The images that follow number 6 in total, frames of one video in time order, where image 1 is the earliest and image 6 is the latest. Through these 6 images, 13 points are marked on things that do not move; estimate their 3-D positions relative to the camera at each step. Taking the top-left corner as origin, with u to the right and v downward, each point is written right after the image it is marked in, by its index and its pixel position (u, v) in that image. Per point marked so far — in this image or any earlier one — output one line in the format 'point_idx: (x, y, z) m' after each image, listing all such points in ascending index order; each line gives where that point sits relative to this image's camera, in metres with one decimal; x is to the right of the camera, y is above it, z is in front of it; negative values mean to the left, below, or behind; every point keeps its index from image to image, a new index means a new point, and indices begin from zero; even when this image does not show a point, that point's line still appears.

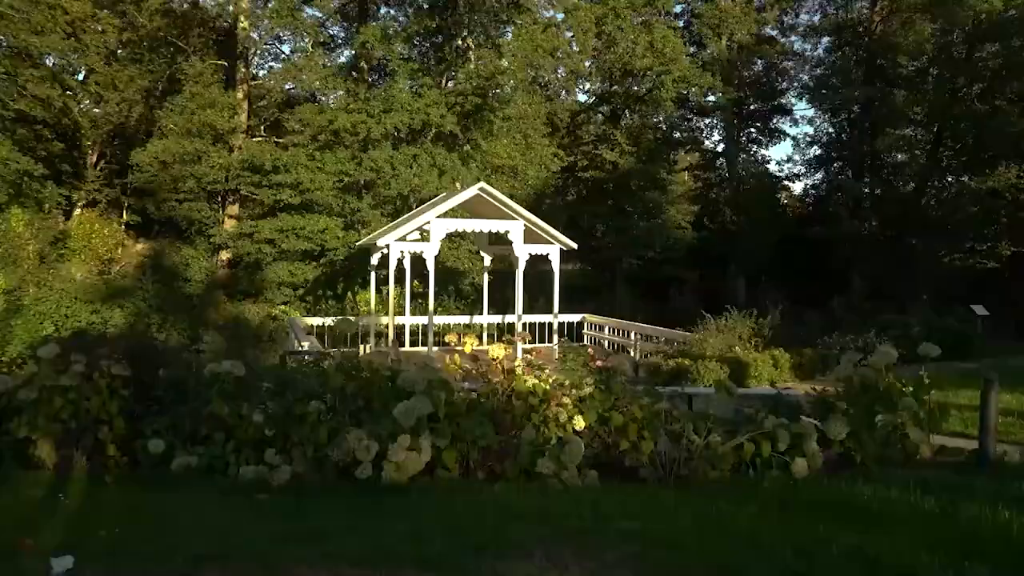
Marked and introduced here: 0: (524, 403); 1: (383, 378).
0: (+0.1, -0.7, +5.3) m
1: (-0.9, -0.6, +5.5) m
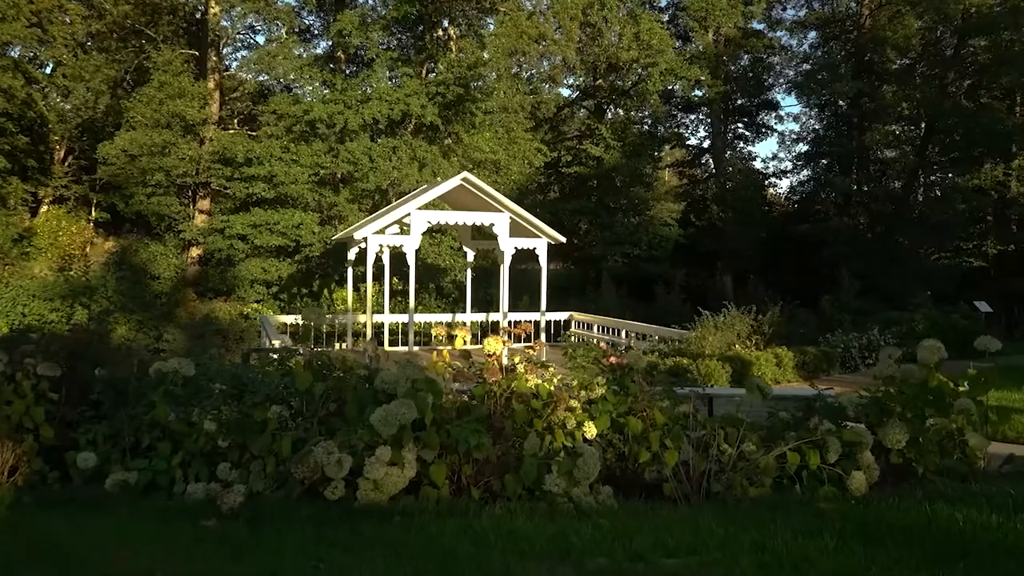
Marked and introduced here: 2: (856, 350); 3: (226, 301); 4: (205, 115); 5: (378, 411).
0: (+0.1, -0.6, +4.5) m
1: (-0.9, -0.5, +4.7) m
2: (+5.5, -1.0, +13.5) m
3: (-6.7, -0.3, +19.5) m
4: (-7.2, +4.1, +19.7) m
5: (-0.7, -0.6, +4.1) m
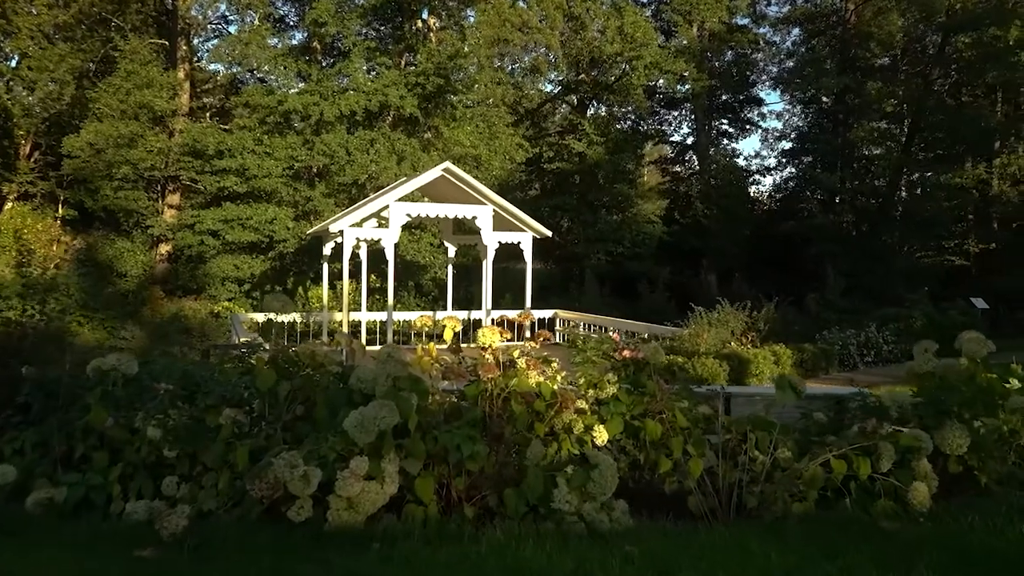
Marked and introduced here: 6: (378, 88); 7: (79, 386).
0: (+0.1, -0.6, +3.8) m
1: (-0.9, -0.4, +4.0) m
2: (+5.3, -0.9, +13.0) m
3: (-7.1, -0.3, +18.7) m
4: (-7.6, +4.1, +18.8) m
5: (-0.7, -0.5, +3.5) m
6: (-3.1, +4.7, +19.5) m
7: (-2.3, -0.5, +4.3) m
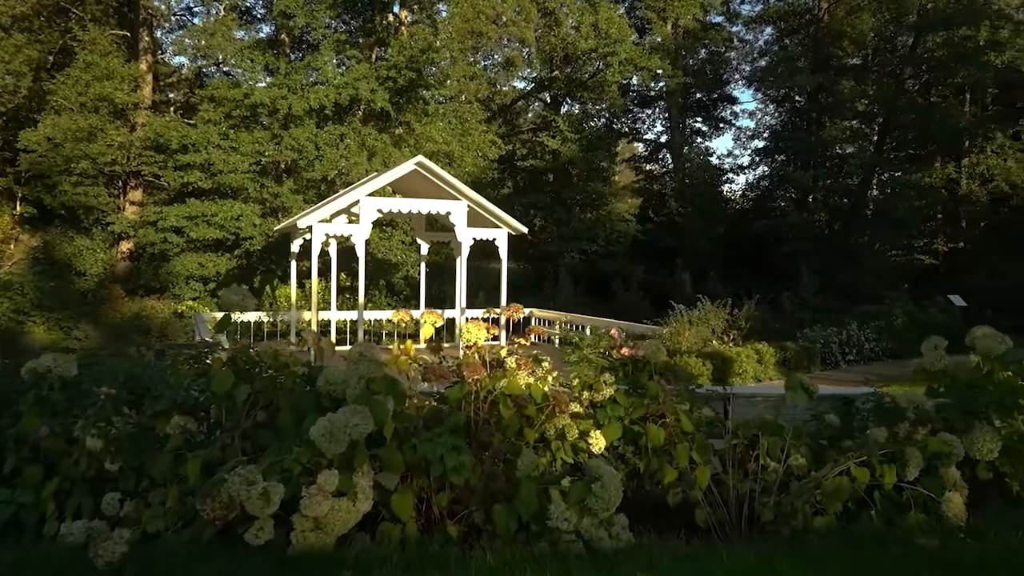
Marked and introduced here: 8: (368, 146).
0: (0.0, -0.5, +3.4) m
1: (-0.9, -0.4, +3.6) m
2: (+4.9, -0.9, +12.7) m
3: (-7.6, -0.2, +18.0) m
4: (-8.2, +4.1, +18.2) m
5: (-0.7, -0.5, +3.0) m
6: (-3.7, +4.7, +19.0) m
7: (-2.3, -0.5, +3.9) m
8: (-3.3, +3.2, +19.0) m
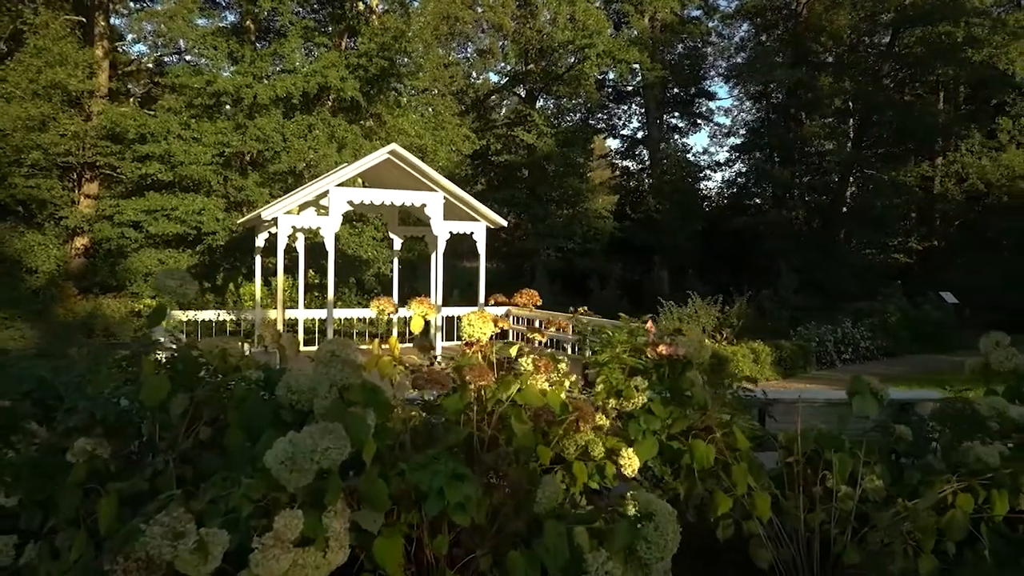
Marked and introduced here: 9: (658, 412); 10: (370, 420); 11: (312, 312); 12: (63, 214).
0: (+0.1, -0.5, +2.7) m
1: (-0.9, -0.3, +2.8) m
2: (+4.6, -0.8, +12.2) m
3: (-8.1, -0.2, +17.0) m
4: (-8.7, +4.2, +17.1) m
5: (-0.6, -0.4, +2.3) m
6: (-4.3, +4.8, +18.1) m
7: (-2.3, -0.4, +3.0) m
8: (-3.8, +3.3, +18.1) m
9: (+0.5, -0.4, +2.9) m
10: (-0.4, -0.4, +2.4) m
11: (-3.3, -0.4, +13.6) m
12: (-9.4, +1.5, +17.3) m
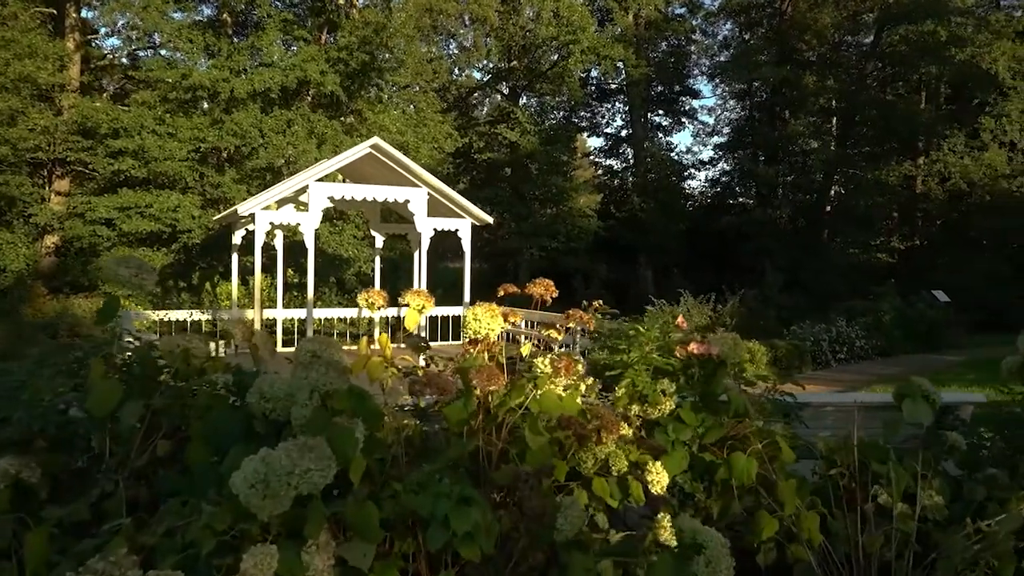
0: (+0.1, -0.4, +2.3) m
1: (-0.8, -0.3, +2.4) m
2: (+4.5, -0.8, +11.9) m
3: (-8.4, -0.2, +16.4) m
4: (-9.0, +4.2, +16.5) m
5: (-0.6, -0.4, +1.9) m
6: (-4.6, +4.8, +17.6) m
7: (-2.3, -0.4, +2.6) m
8: (-4.1, +3.3, +17.6) m
9: (+0.5, -0.4, +2.5) m
10: (-0.4, -0.3, +2.0) m
11: (-3.5, -0.4, +13.1) m
12: (-9.7, +1.6, +16.7) m
